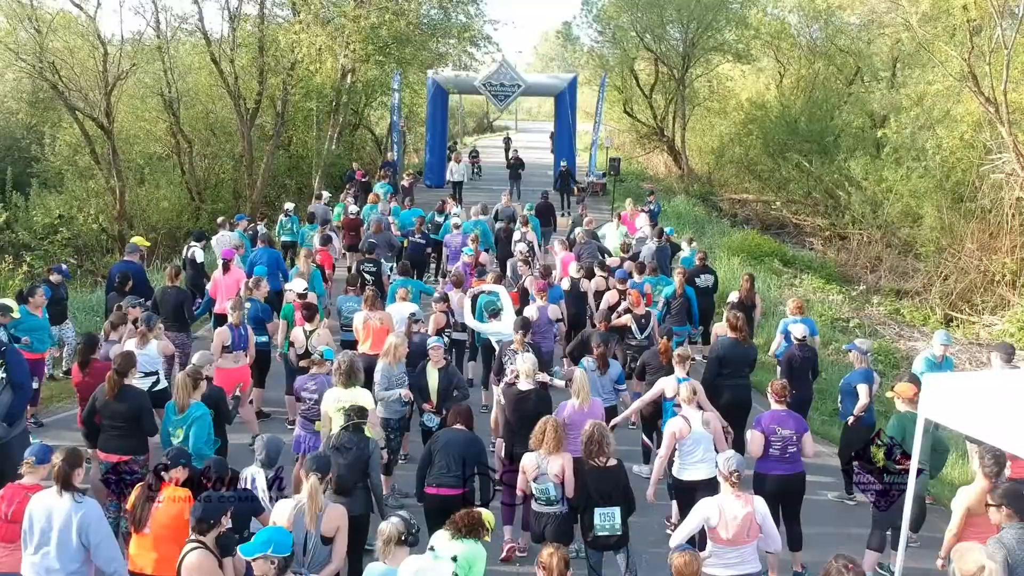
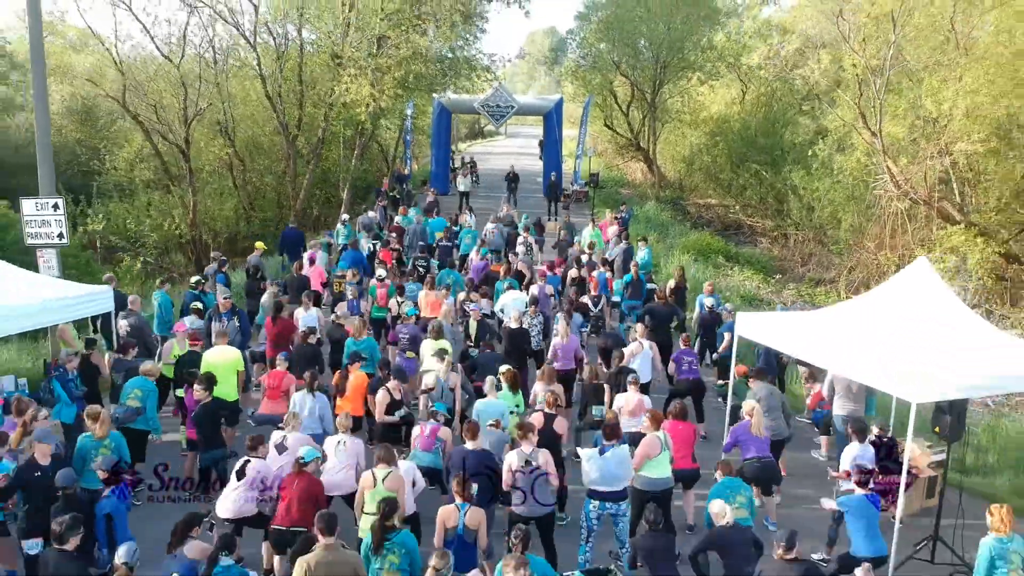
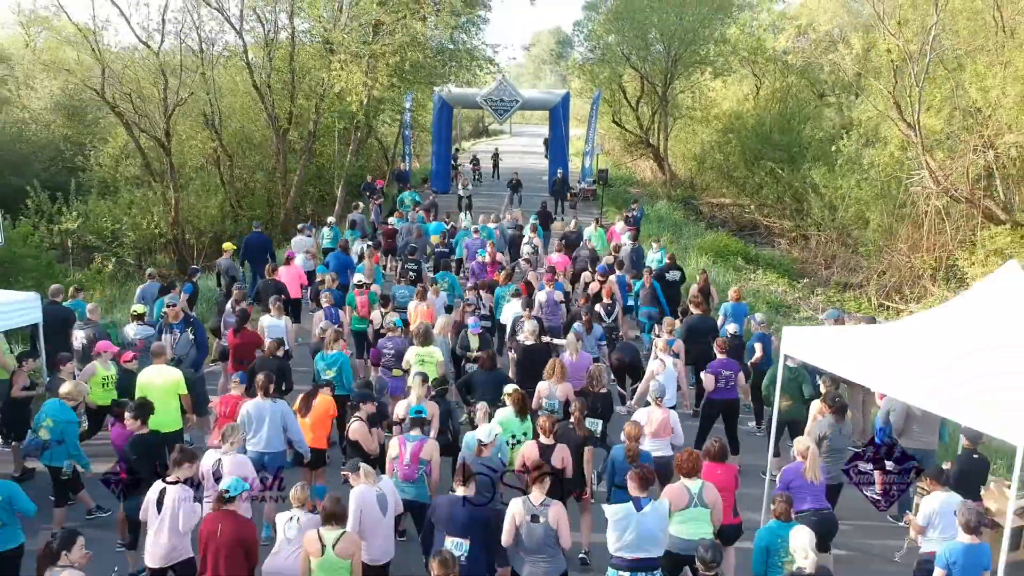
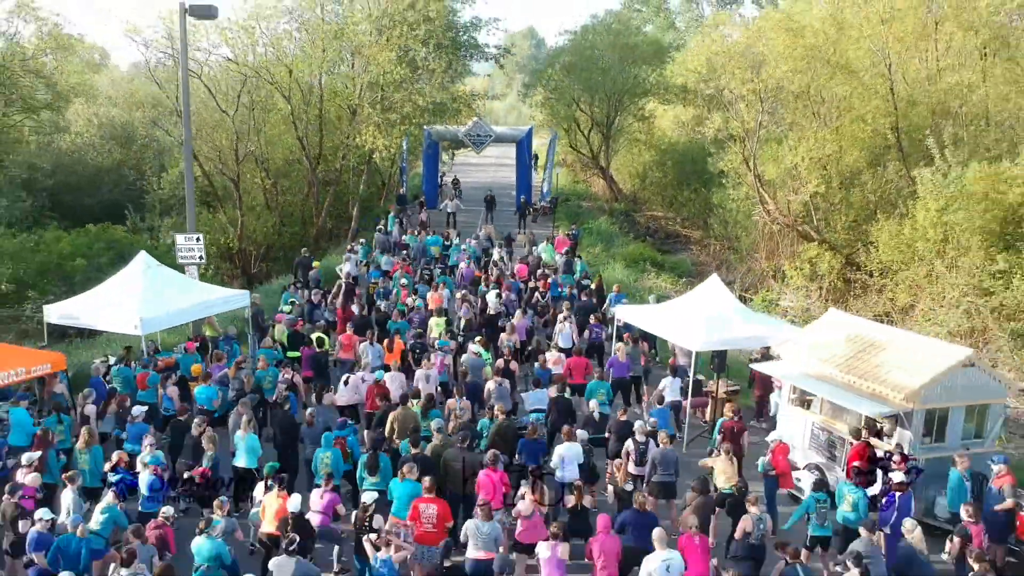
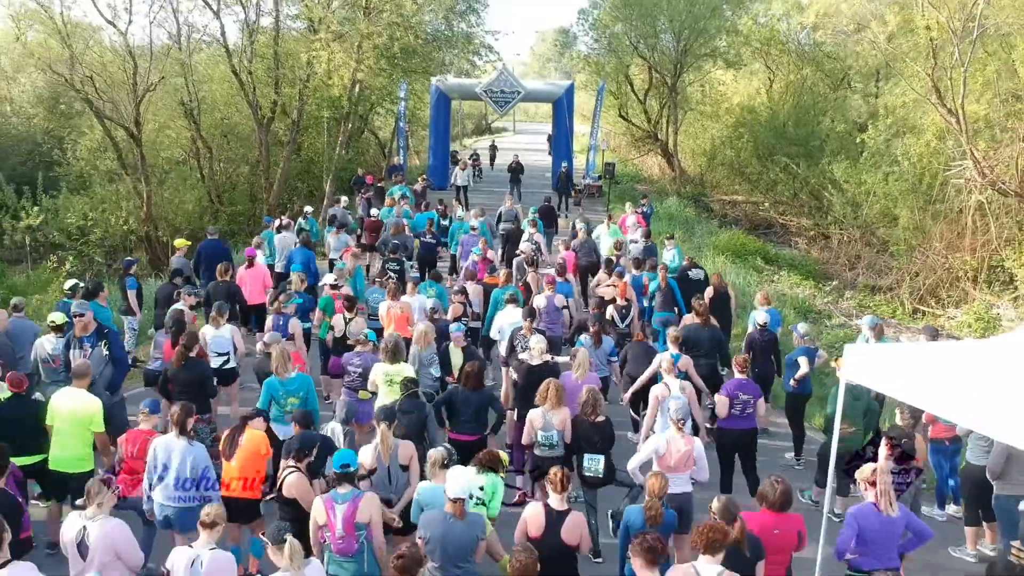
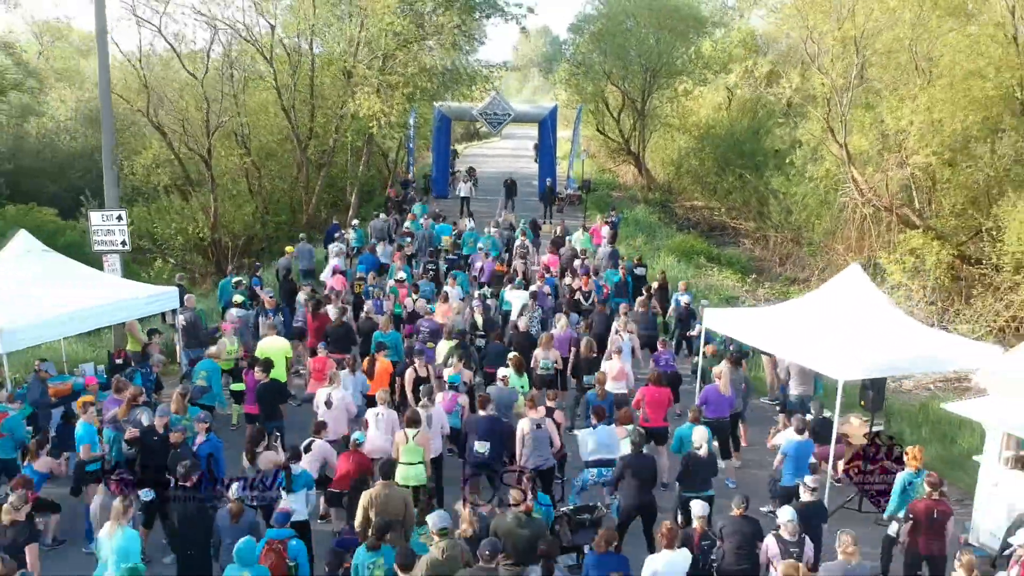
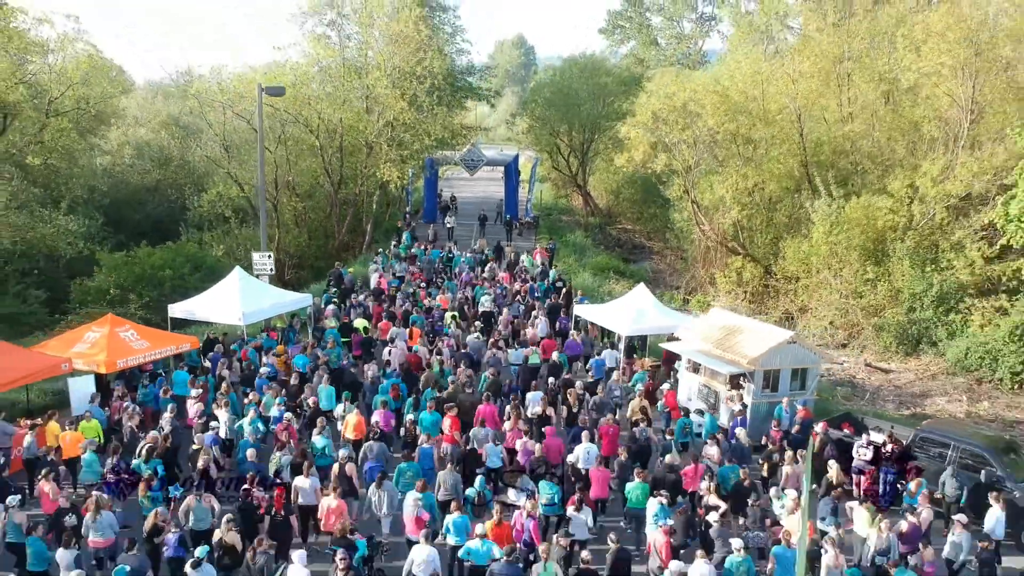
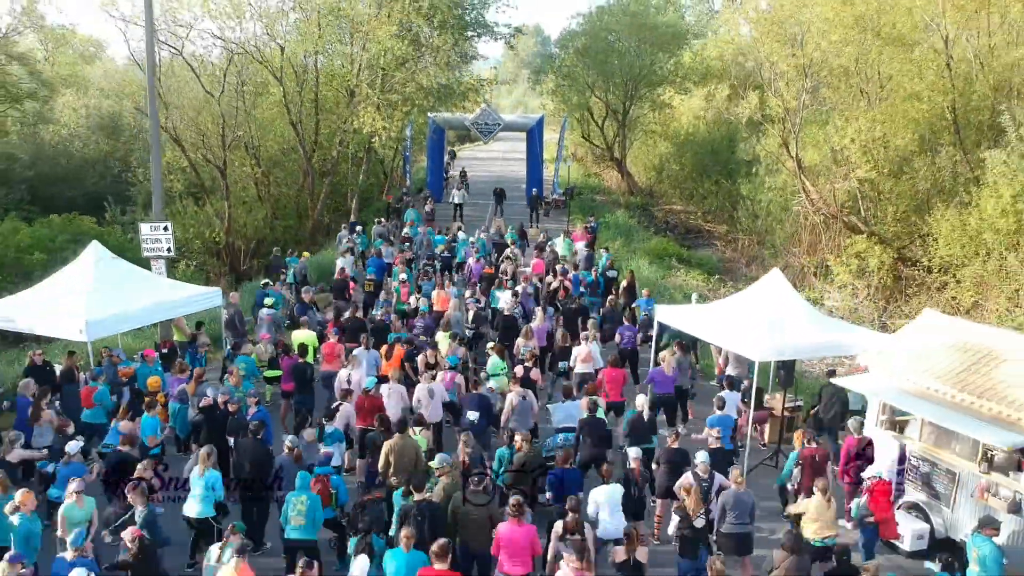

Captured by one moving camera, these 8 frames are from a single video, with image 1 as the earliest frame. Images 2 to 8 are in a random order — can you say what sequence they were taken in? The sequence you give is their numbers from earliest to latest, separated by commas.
5, 3, 2, 6, 8, 4, 7
